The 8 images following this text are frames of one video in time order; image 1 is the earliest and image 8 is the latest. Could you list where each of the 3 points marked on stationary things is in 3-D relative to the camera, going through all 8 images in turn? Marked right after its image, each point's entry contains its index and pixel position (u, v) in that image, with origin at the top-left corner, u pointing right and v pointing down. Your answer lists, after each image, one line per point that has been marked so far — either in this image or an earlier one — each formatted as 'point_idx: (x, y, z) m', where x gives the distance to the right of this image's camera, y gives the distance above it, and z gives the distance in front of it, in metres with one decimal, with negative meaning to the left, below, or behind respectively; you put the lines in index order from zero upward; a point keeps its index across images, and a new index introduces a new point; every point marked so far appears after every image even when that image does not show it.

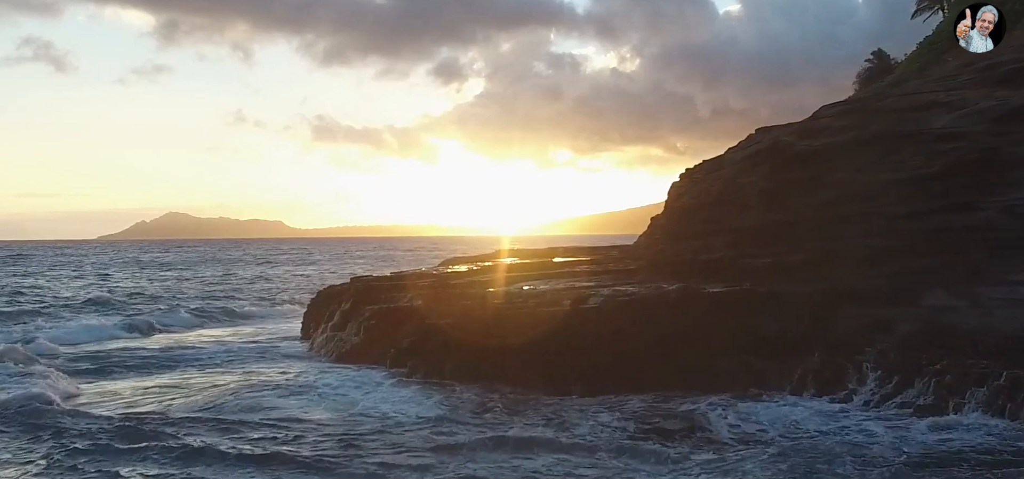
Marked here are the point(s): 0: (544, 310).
0: (+0.8, -1.9, +19.7) m
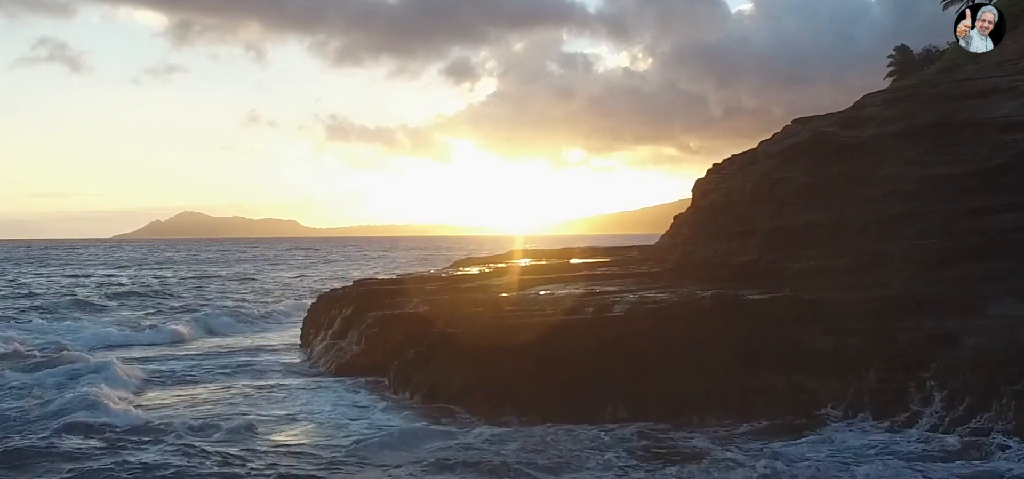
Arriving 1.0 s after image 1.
0: (+1.2, -1.9, +17.8) m
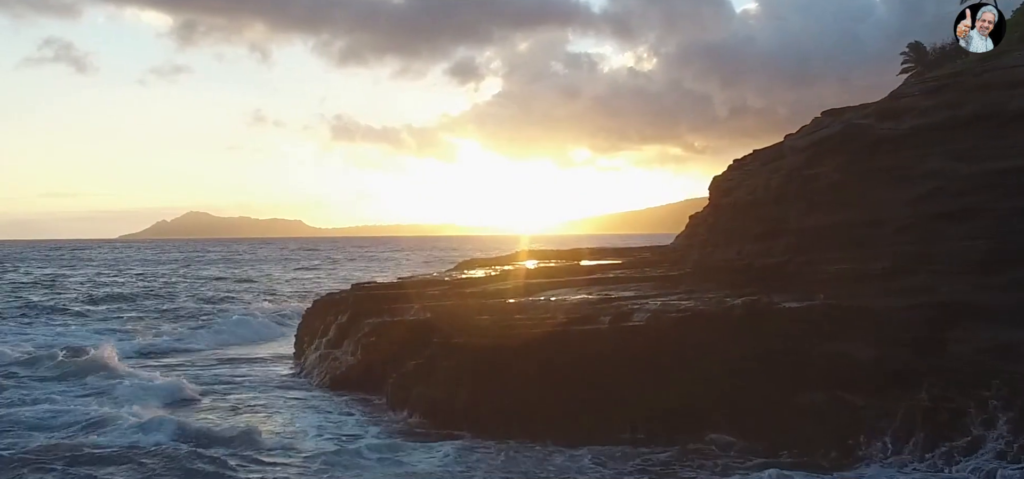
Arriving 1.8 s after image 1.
0: (+1.4, -1.9, +16.2) m
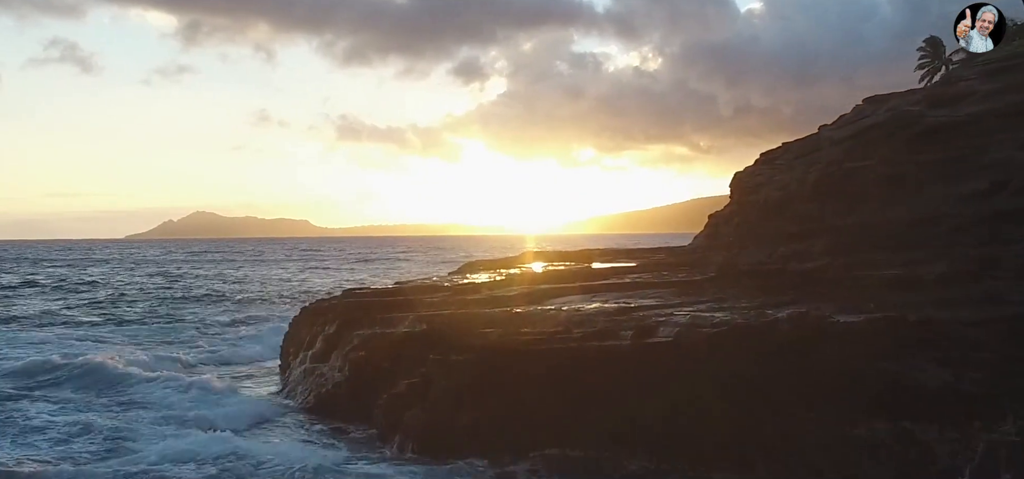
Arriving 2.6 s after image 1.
0: (+1.5, -2.0, +14.1) m
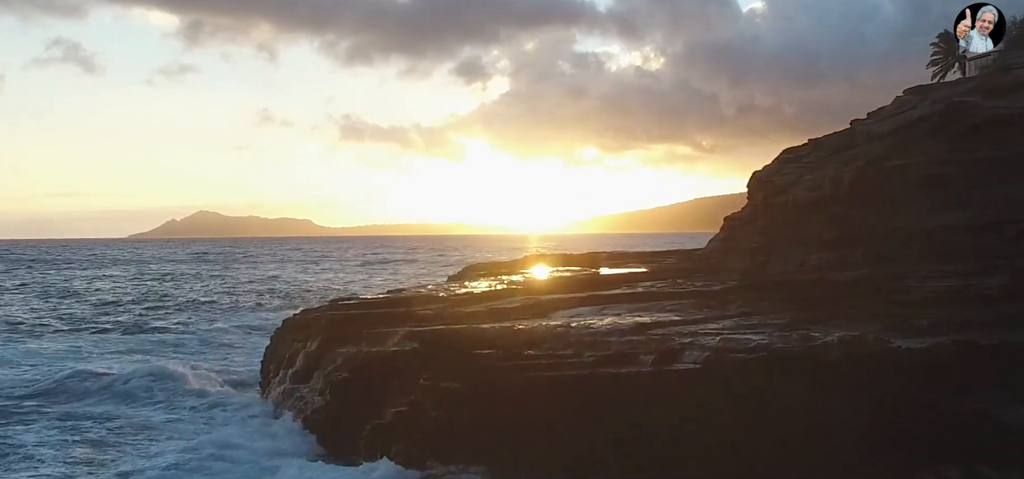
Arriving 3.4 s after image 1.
0: (+1.5, -2.1, +12.3) m
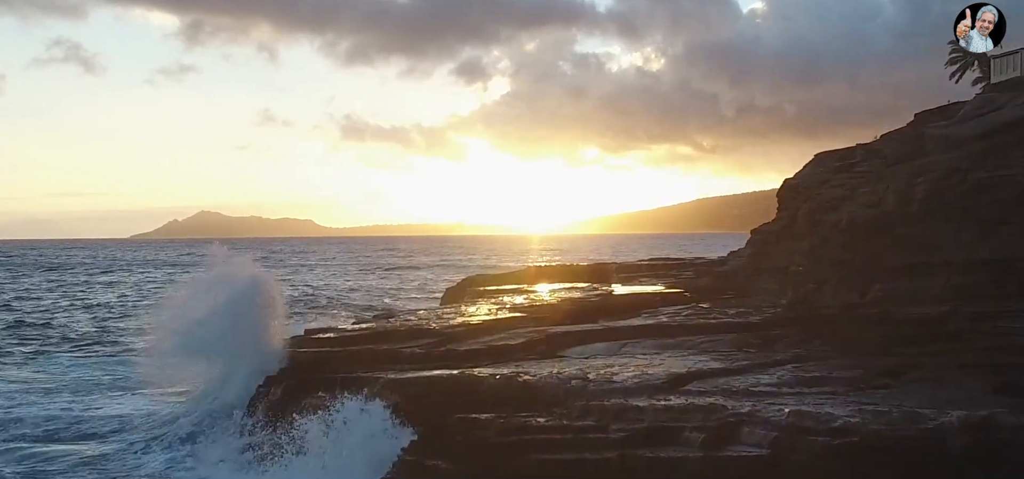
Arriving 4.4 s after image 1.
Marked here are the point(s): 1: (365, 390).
0: (+1.6, -2.6, +9.4) m
1: (-2.5, -2.6, +12.9) m
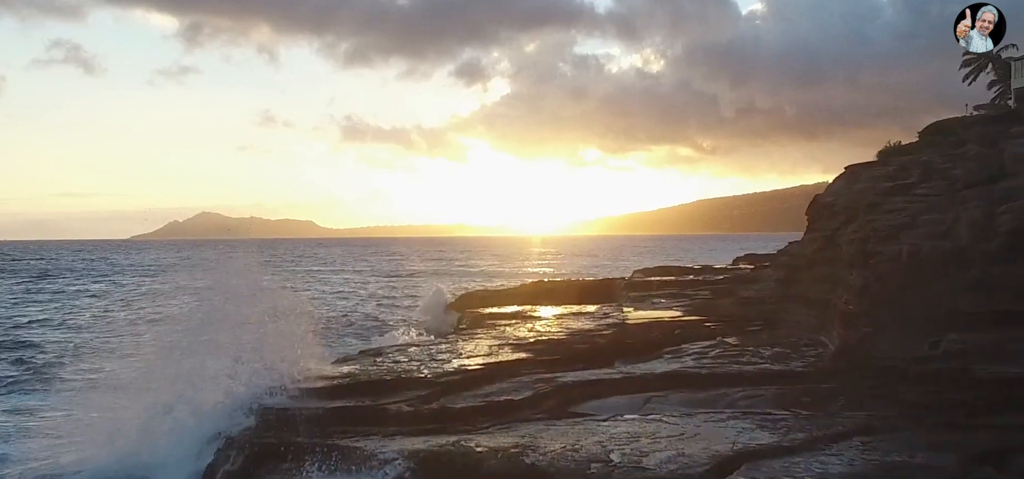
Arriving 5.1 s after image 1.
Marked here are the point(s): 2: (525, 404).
0: (+1.7, -3.2, +7.2) m
1: (-2.4, -3.2, +10.6) m
2: (+0.2, -2.7, +13.0) m
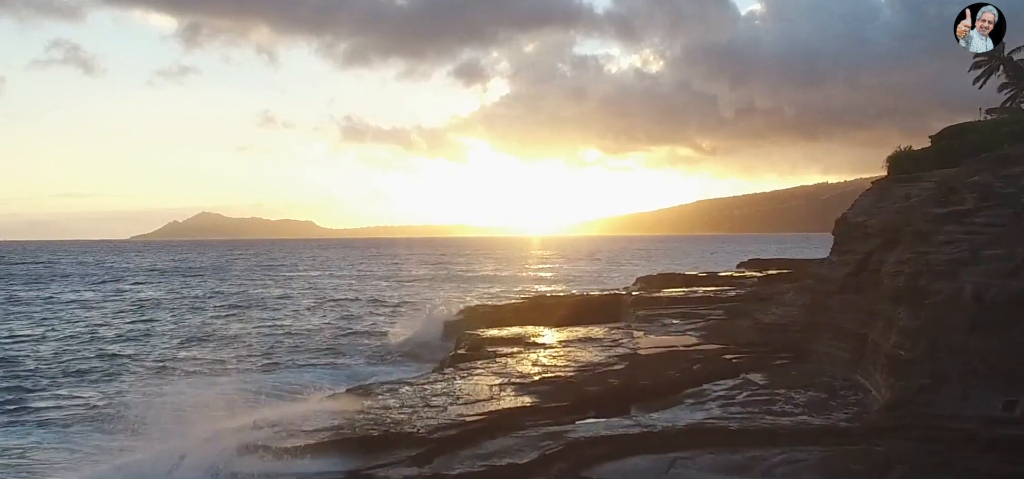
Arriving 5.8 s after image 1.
0: (+1.7, -3.8, +5.5) m
1: (-2.4, -3.8, +8.9) m
2: (+0.3, -3.3, +11.3) m
